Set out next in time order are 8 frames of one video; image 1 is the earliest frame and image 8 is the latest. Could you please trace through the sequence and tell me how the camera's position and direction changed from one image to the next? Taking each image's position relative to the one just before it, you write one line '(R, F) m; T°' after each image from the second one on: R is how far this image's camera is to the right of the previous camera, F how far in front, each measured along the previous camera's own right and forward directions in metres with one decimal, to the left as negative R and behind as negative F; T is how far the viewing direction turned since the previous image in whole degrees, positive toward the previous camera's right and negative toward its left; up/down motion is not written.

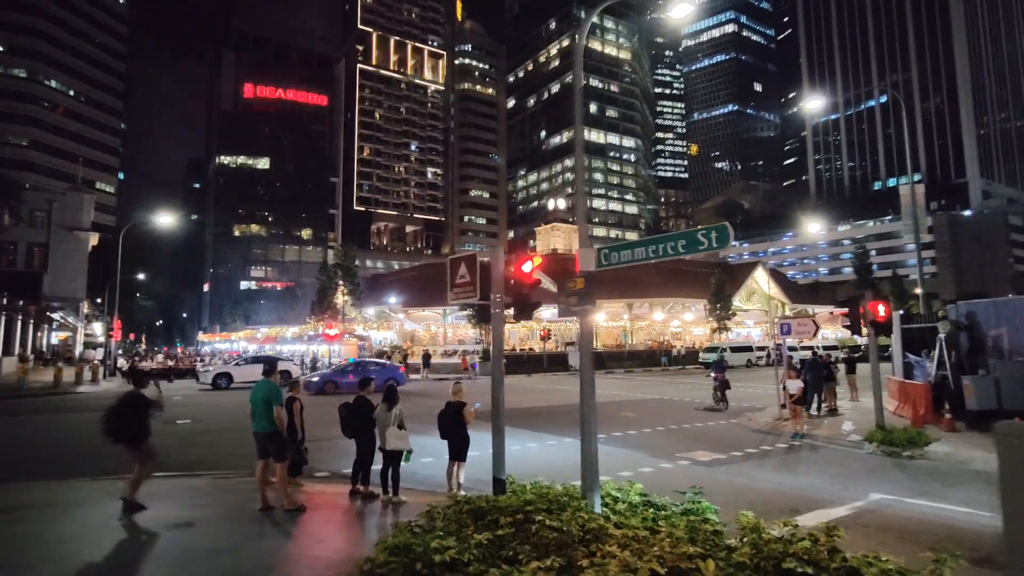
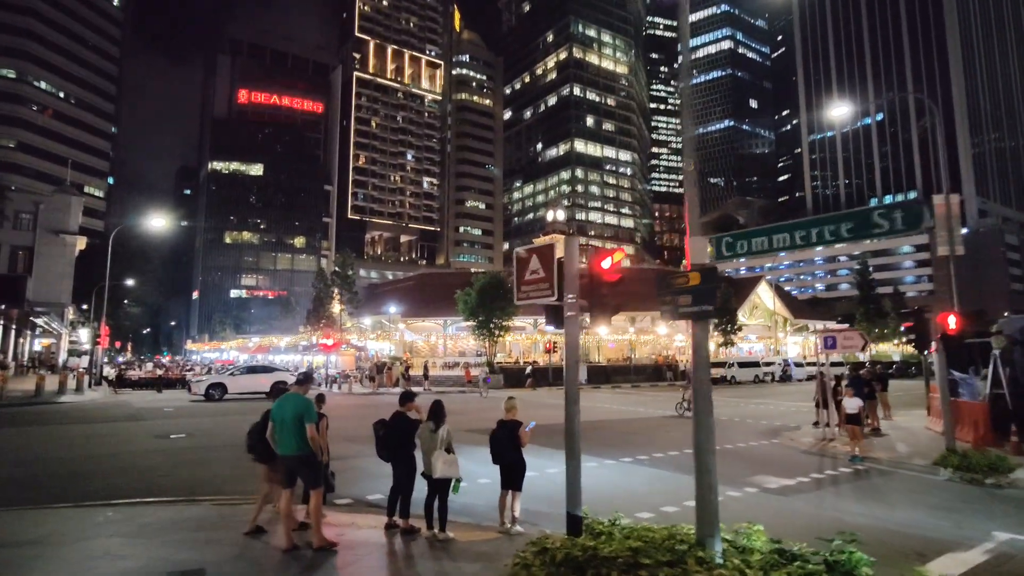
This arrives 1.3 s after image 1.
(-0.9, +1.2) m; +1°
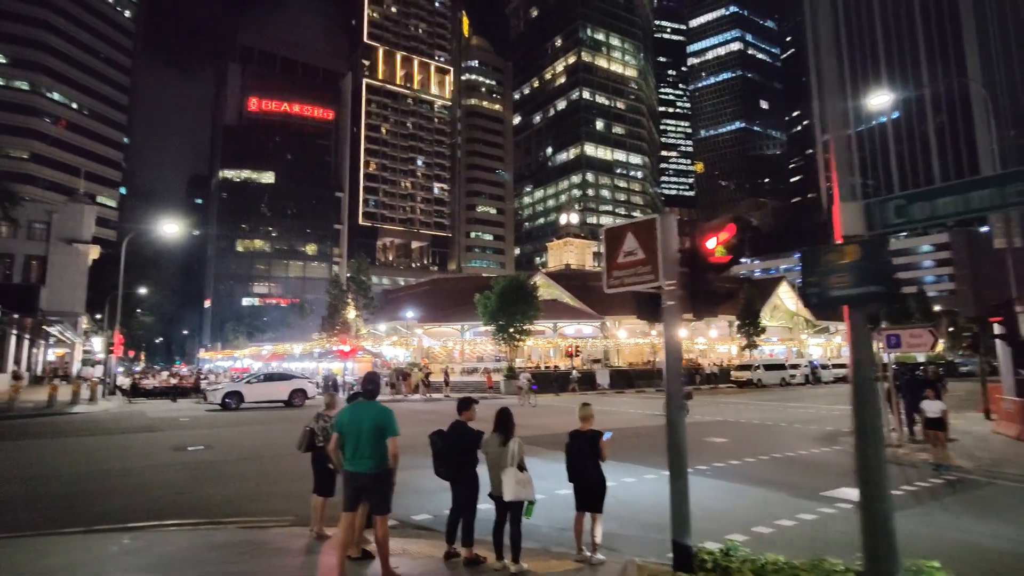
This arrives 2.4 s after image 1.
(-0.7, +1.0) m; -1°
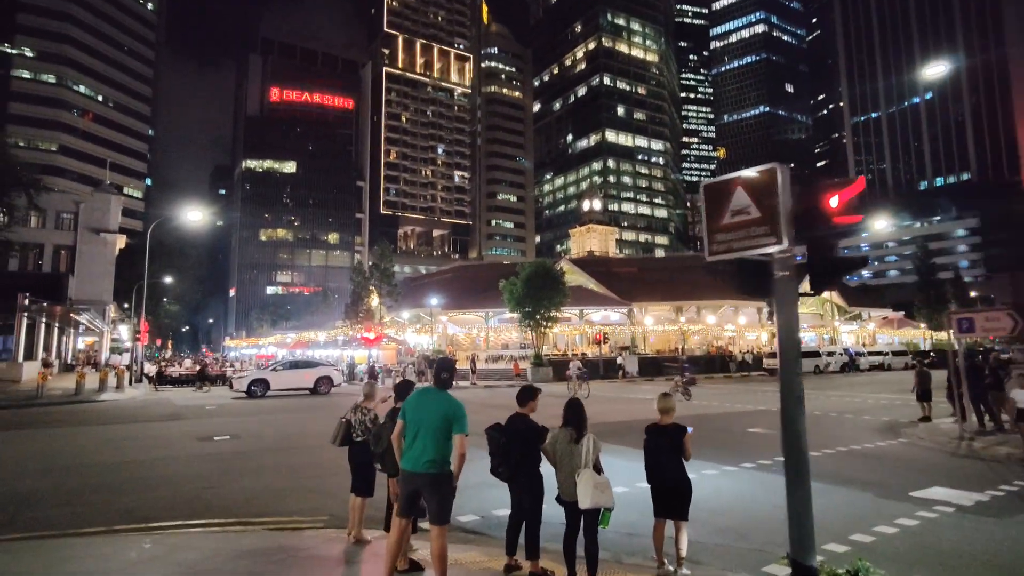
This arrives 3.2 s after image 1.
(-0.4, +0.9) m; -2°
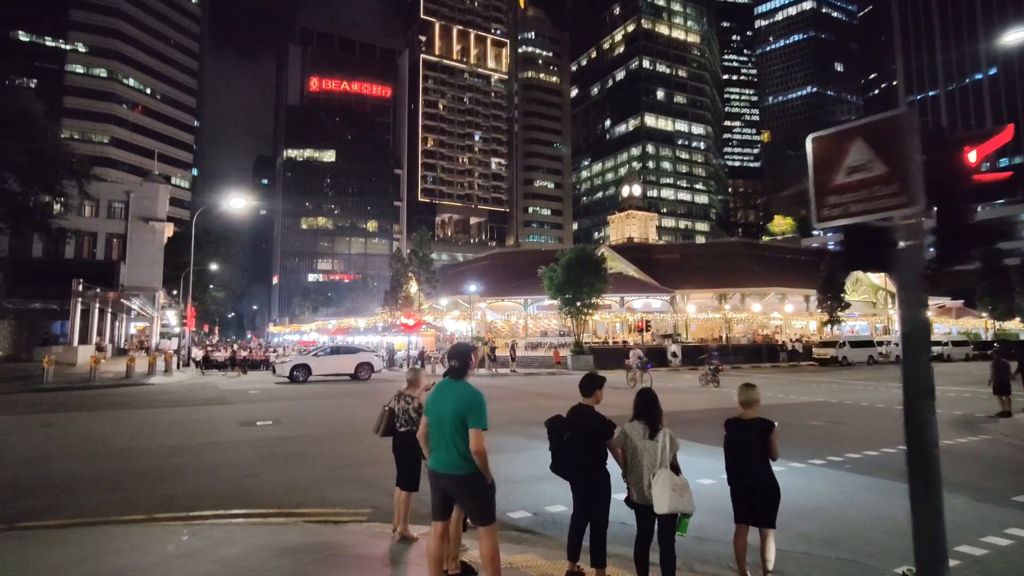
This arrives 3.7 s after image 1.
(-0.2, +0.6) m; -3°
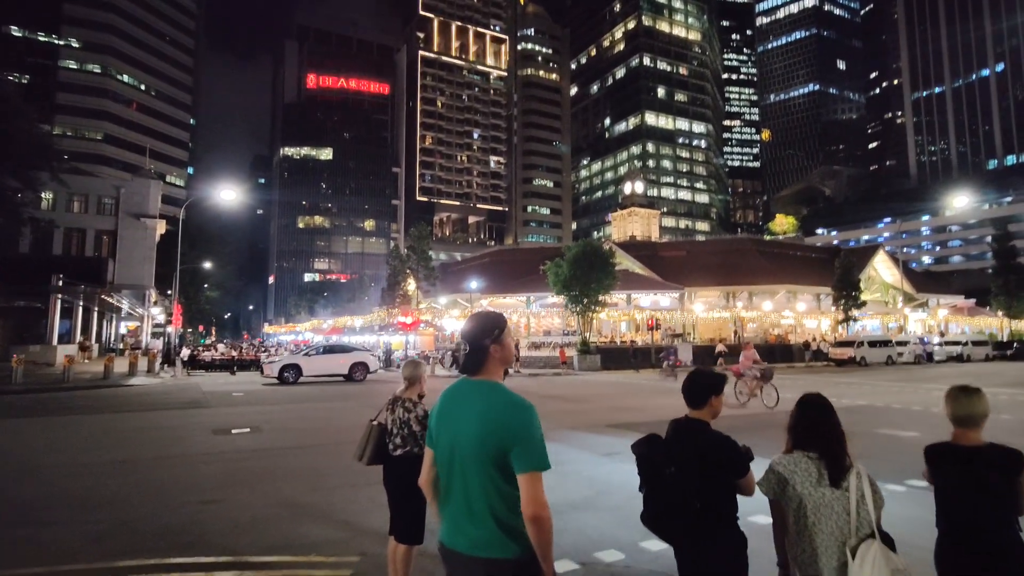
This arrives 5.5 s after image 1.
(-0.4, +1.9) m; 0°
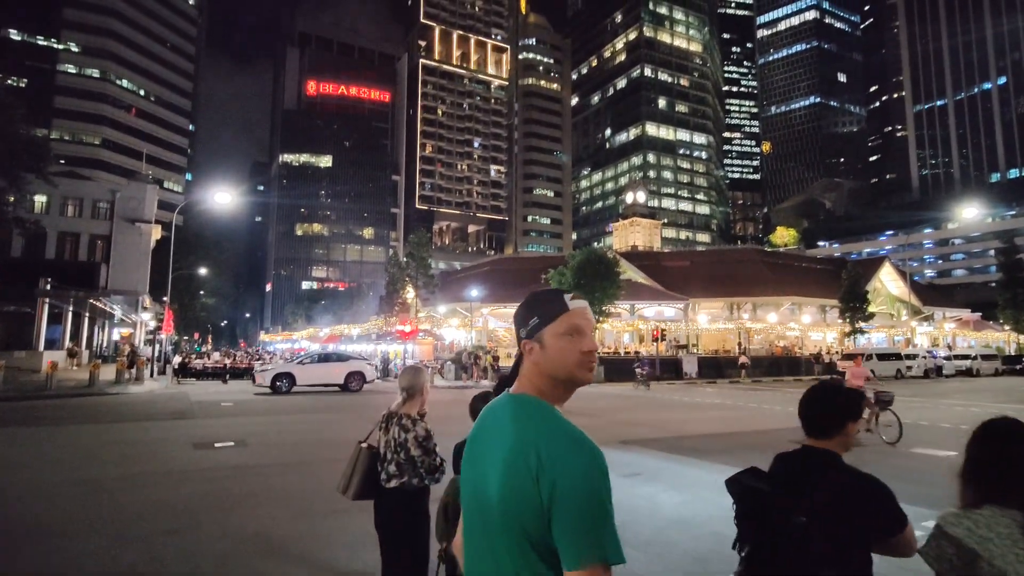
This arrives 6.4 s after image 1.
(-0.2, +0.9) m; 0°
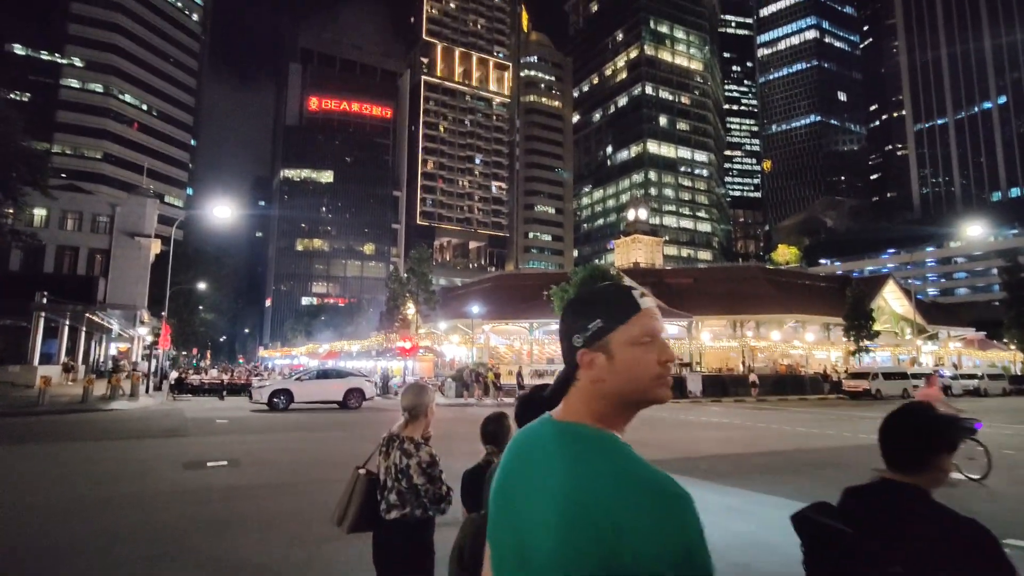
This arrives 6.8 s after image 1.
(-0.1, +0.4) m; 0°
